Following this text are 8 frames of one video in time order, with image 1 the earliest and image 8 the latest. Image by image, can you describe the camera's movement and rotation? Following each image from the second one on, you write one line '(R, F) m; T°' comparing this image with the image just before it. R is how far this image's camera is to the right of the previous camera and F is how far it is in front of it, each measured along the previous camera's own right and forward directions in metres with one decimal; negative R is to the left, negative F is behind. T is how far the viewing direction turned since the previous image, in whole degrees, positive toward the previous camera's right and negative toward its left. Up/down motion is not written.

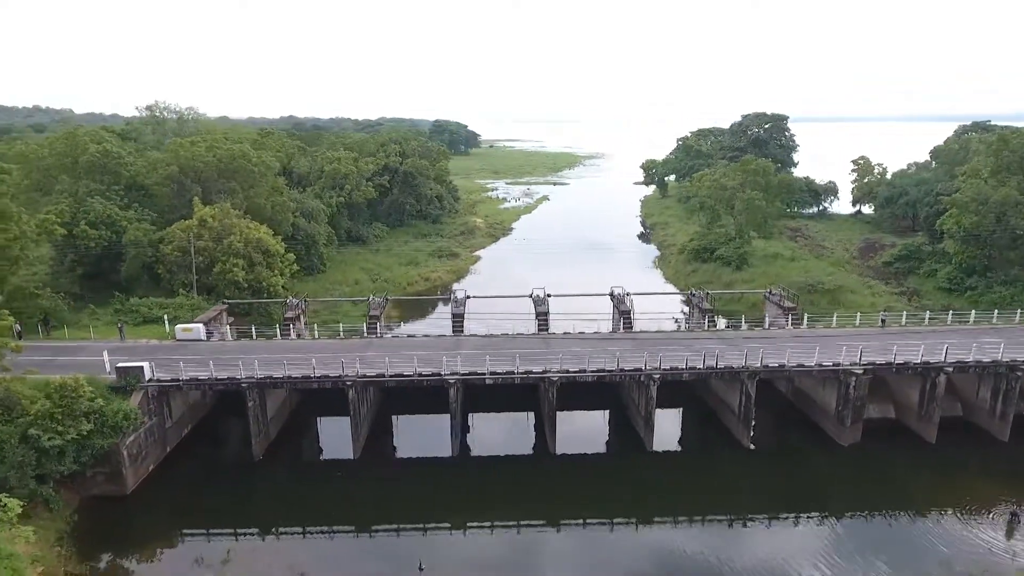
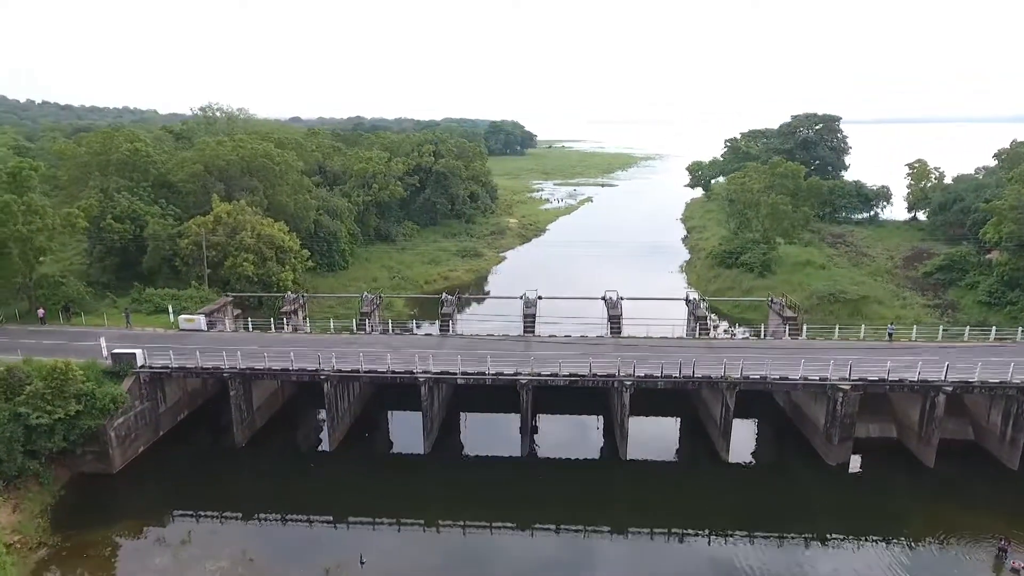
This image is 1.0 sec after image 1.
(+4.8, +0.3) m; -6°
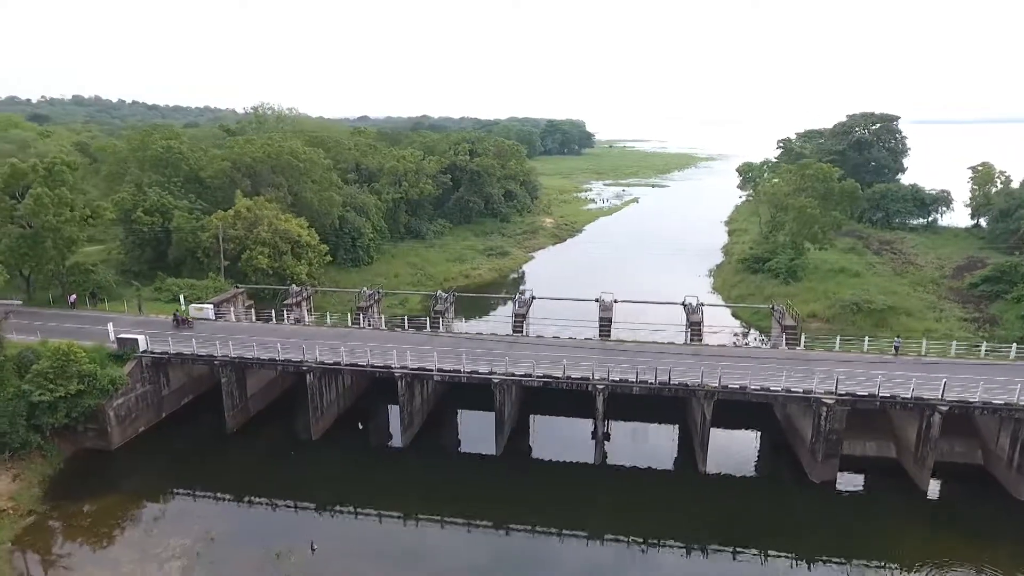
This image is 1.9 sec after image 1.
(+4.6, +0.2) m; -6°
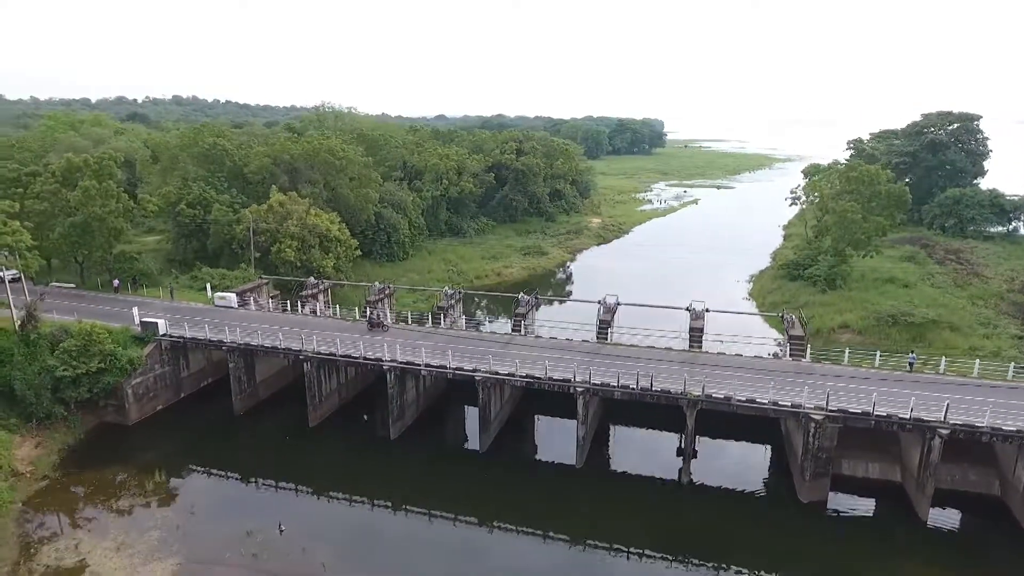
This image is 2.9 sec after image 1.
(+4.7, +0.2) m; -7°
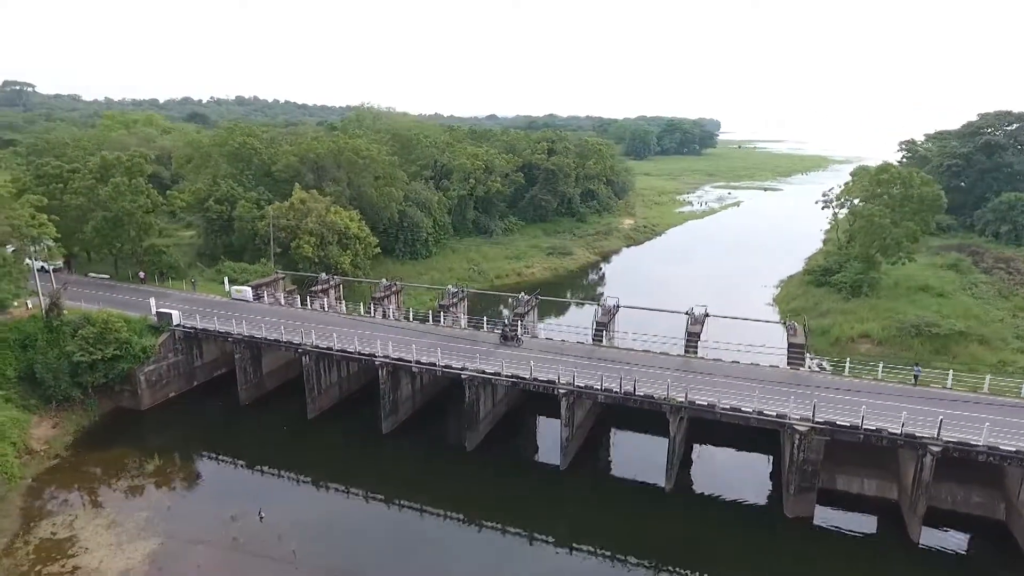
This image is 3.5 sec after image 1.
(+3.4, +0.1) m; -5°
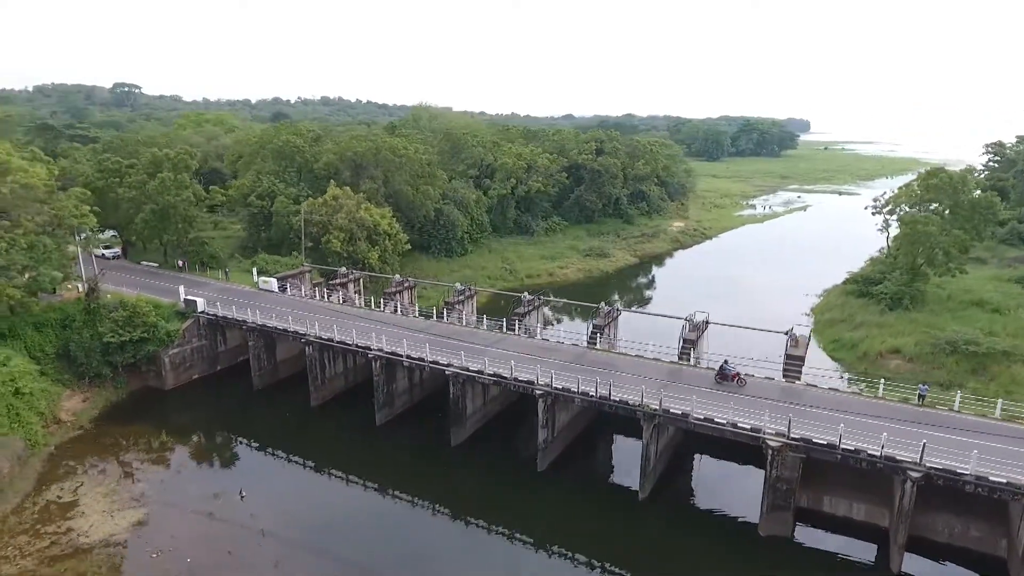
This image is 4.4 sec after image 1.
(+4.8, +0.2) m; -7°
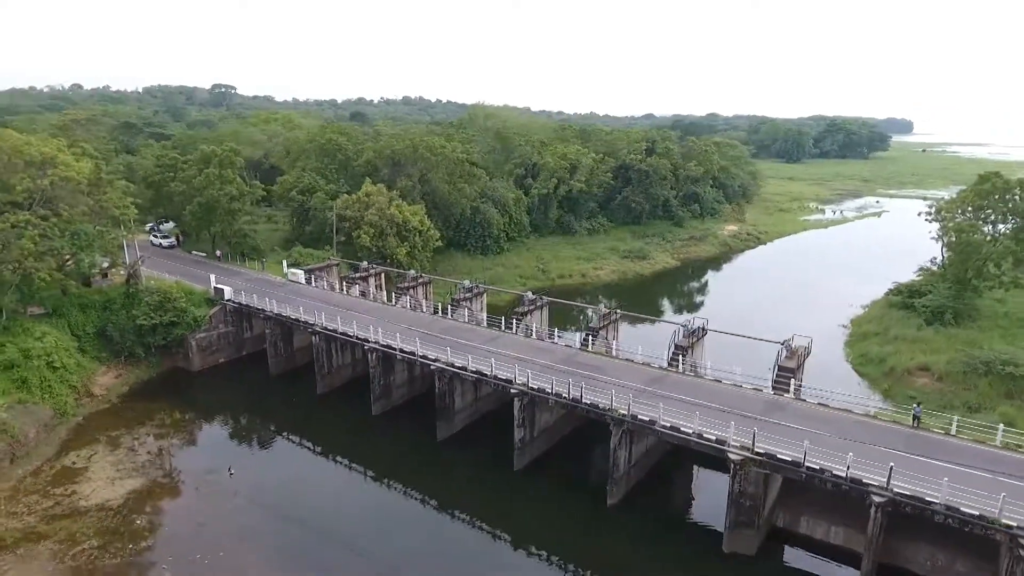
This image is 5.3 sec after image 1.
(+5.0, +0.1) m; -7°
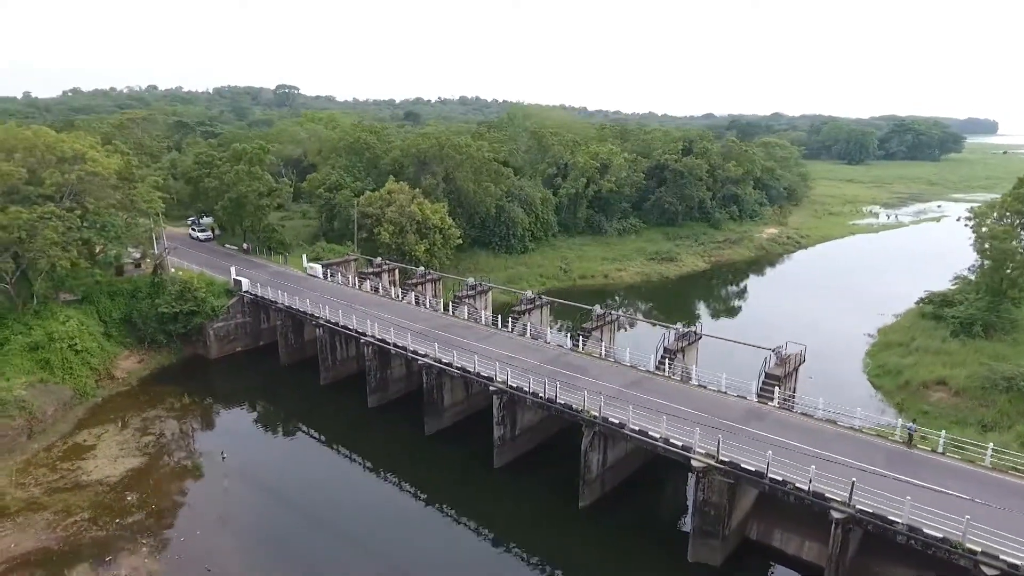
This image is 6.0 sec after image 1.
(+3.8, +0.1) m; -5°
